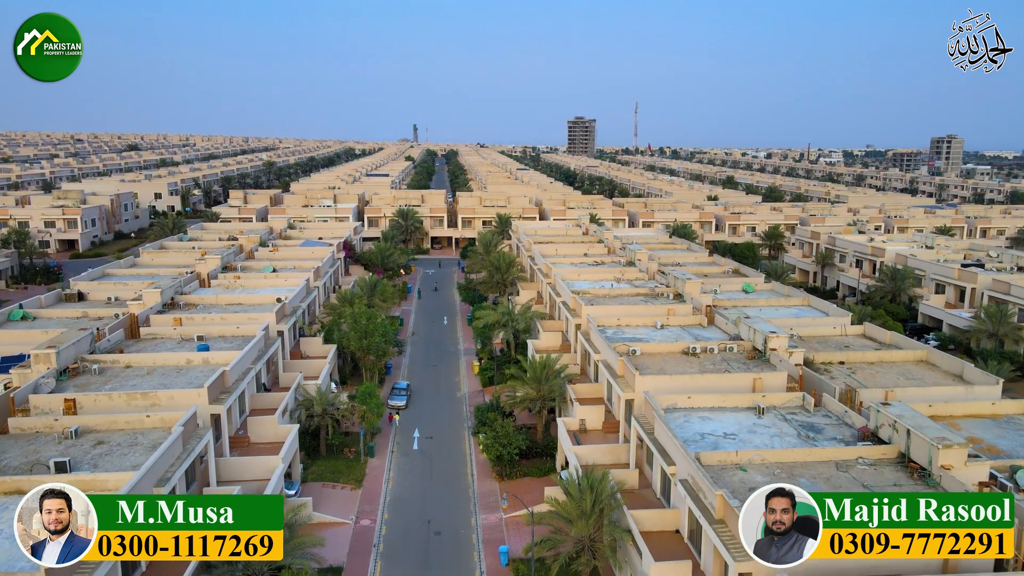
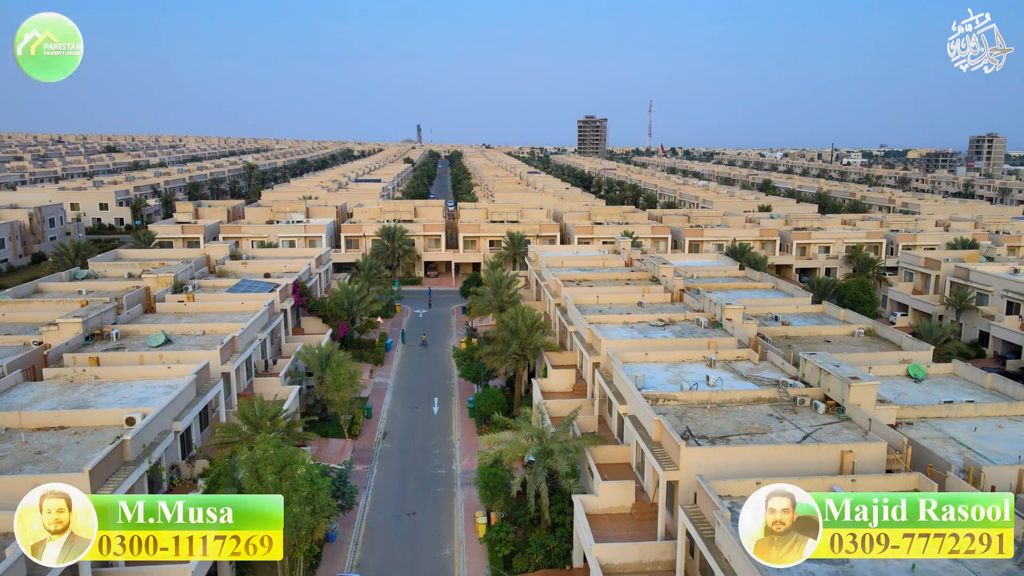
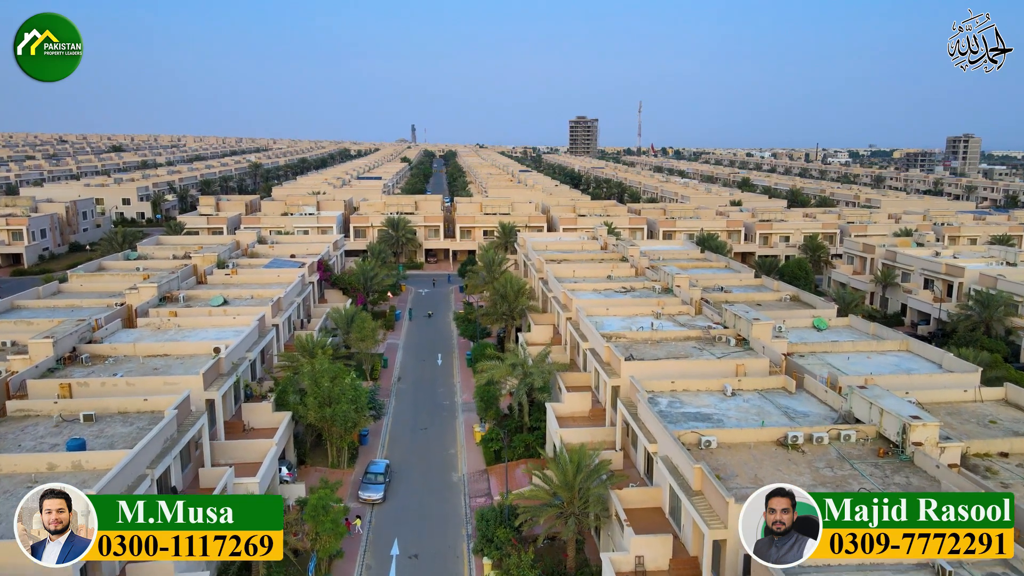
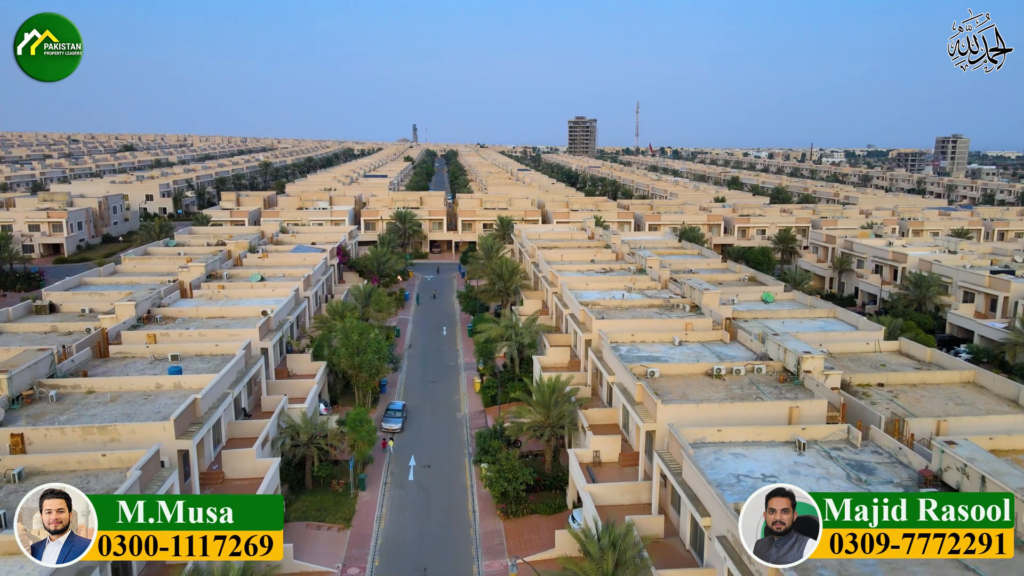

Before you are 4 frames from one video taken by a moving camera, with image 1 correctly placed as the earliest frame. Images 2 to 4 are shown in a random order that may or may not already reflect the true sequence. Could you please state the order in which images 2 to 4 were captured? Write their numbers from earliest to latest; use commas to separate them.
4, 3, 2
